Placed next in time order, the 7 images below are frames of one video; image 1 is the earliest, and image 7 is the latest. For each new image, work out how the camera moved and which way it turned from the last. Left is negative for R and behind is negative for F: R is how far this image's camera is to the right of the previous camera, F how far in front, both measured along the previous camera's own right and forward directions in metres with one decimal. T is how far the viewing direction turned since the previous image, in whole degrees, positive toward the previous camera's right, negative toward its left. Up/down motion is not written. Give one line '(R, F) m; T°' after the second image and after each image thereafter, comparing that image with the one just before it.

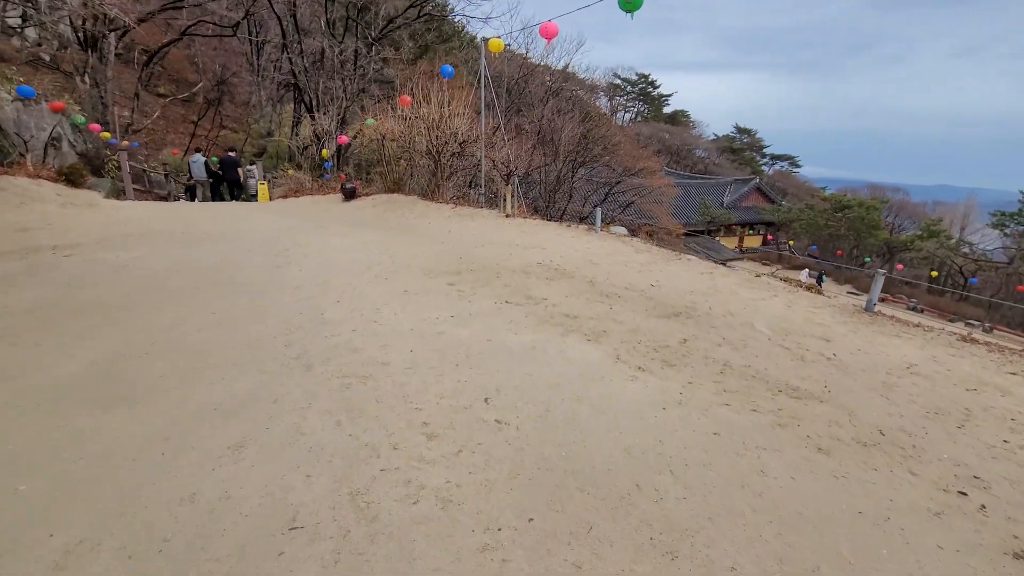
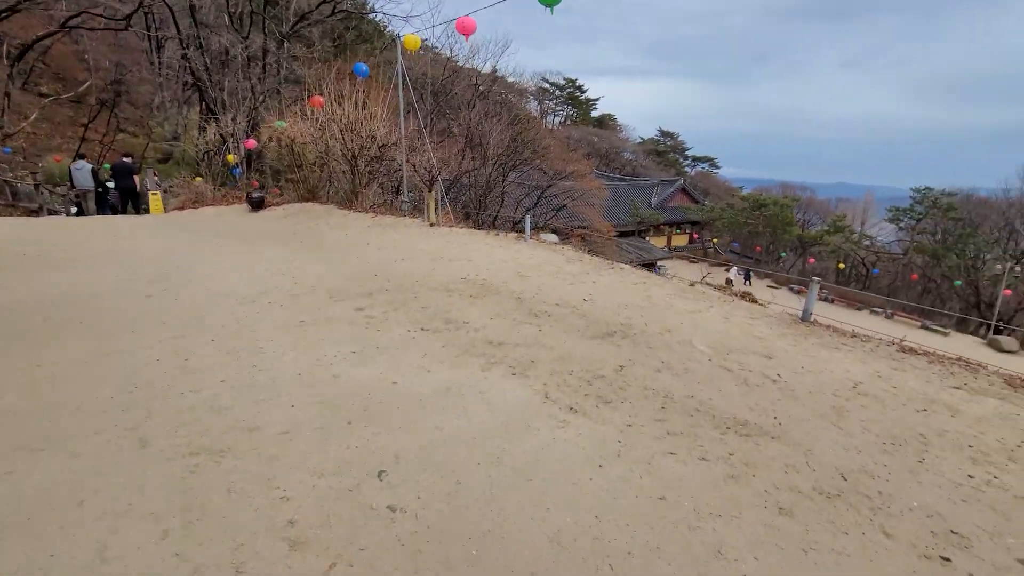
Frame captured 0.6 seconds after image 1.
(+0.2, +0.5) m; +7°
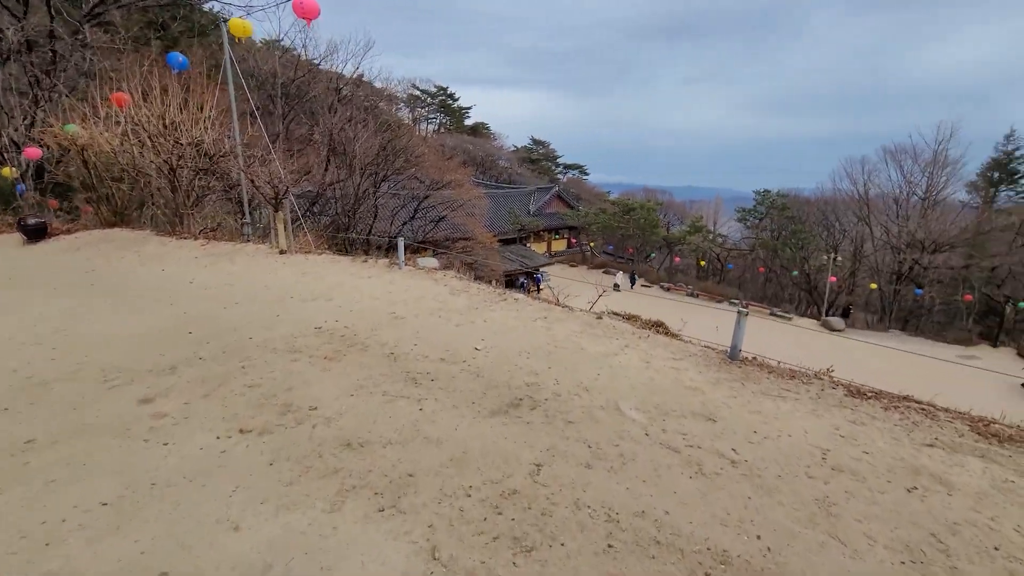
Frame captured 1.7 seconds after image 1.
(+0.1, +0.9) m; +13°
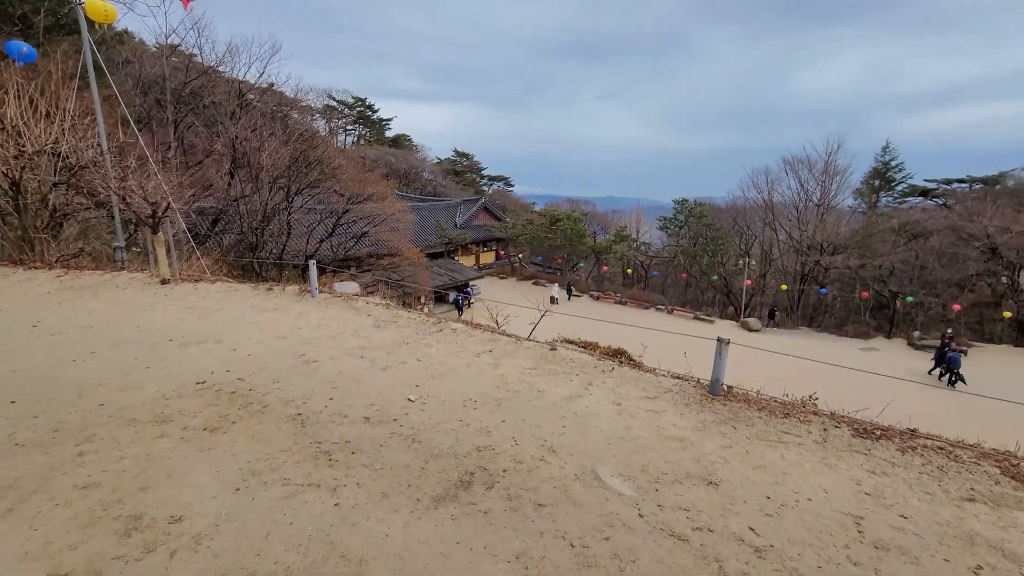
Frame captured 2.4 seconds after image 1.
(-0.1, +0.6) m; +8°
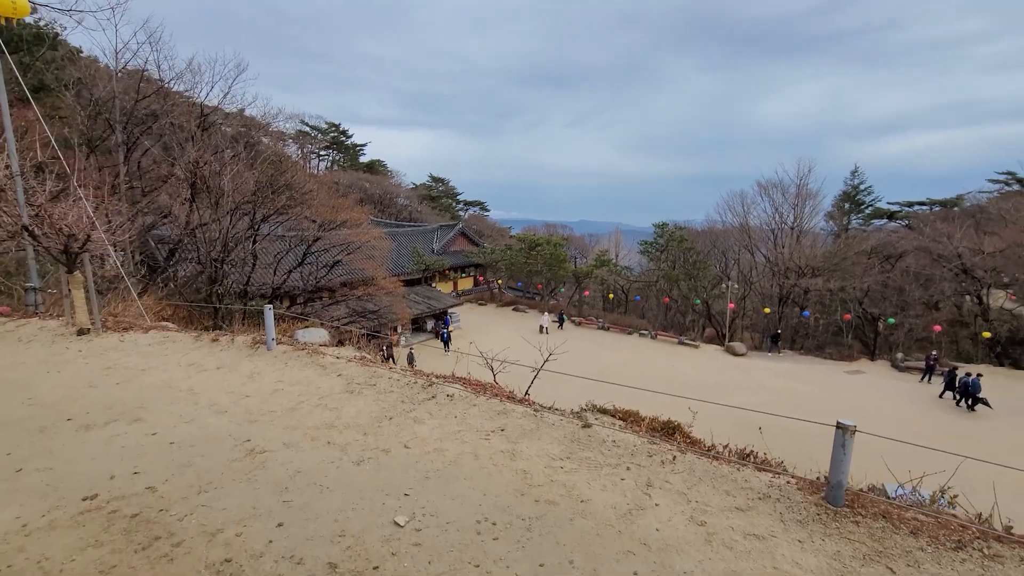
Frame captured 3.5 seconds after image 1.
(-0.2, +0.8) m; +3°
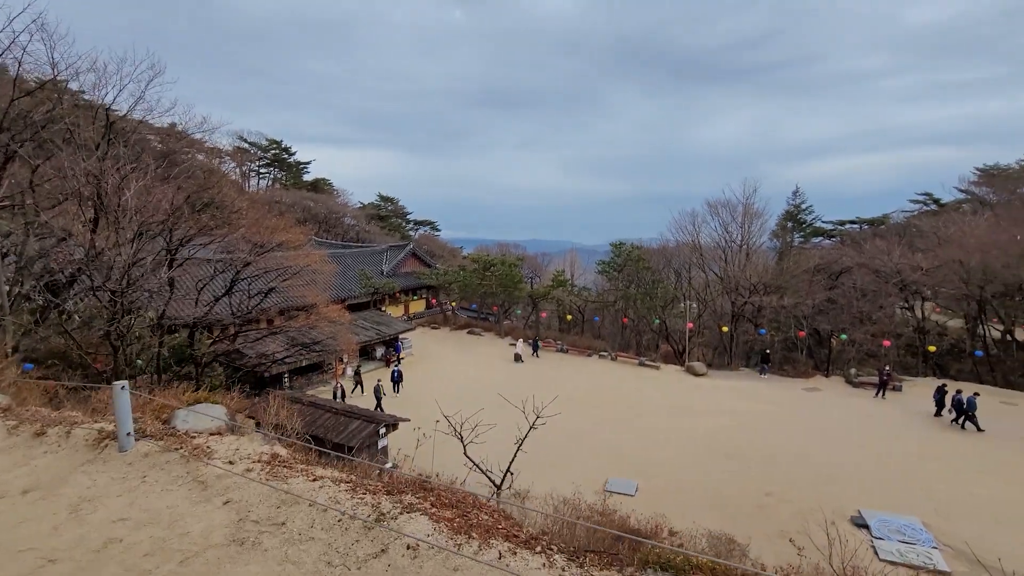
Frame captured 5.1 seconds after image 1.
(-0.2, +1.2) m; +6°
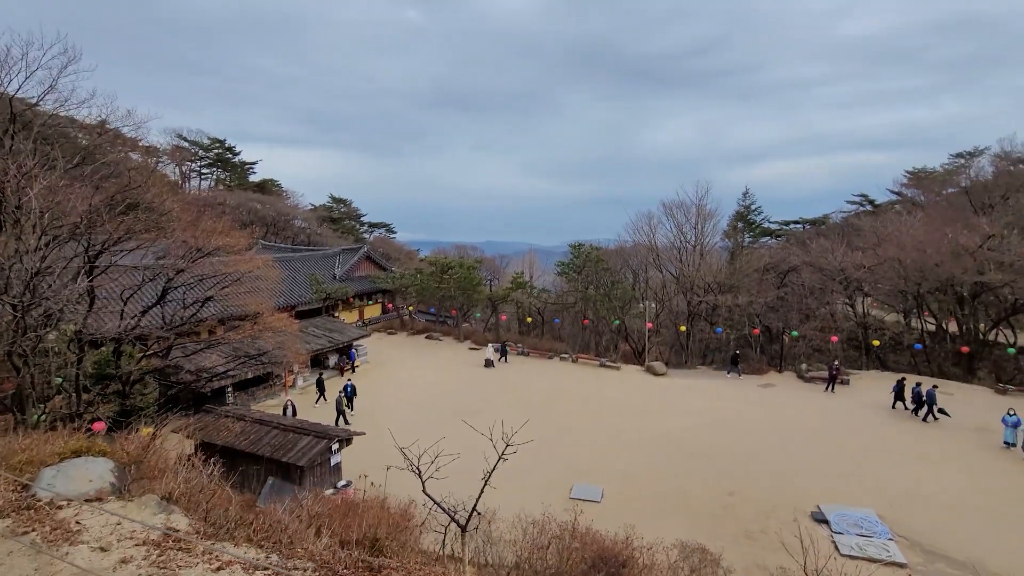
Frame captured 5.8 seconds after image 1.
(0.0, +0.5) m; +5°
